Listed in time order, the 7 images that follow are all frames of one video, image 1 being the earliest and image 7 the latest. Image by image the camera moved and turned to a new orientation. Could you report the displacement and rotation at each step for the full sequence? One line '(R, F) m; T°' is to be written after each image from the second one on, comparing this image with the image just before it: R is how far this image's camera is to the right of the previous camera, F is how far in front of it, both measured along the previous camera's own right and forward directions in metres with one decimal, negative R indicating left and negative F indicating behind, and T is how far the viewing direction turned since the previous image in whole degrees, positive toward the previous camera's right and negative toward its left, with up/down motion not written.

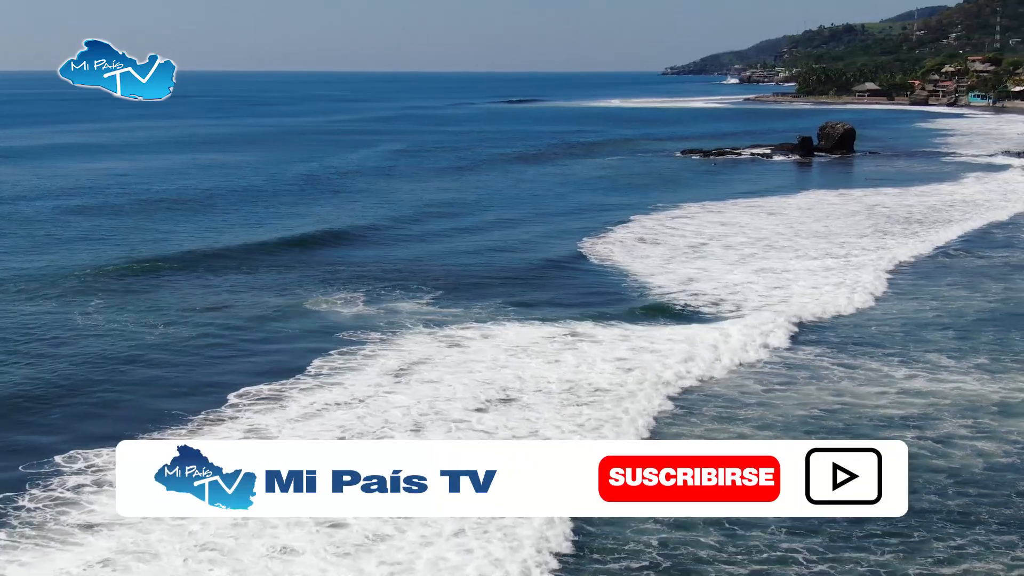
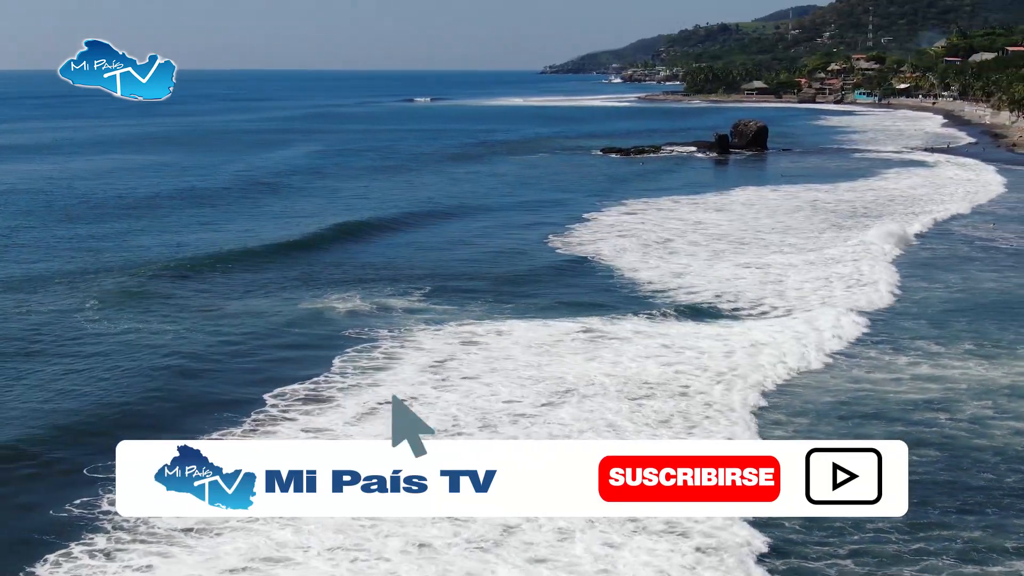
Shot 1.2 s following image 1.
(-1.8, -0.1) m; +5°
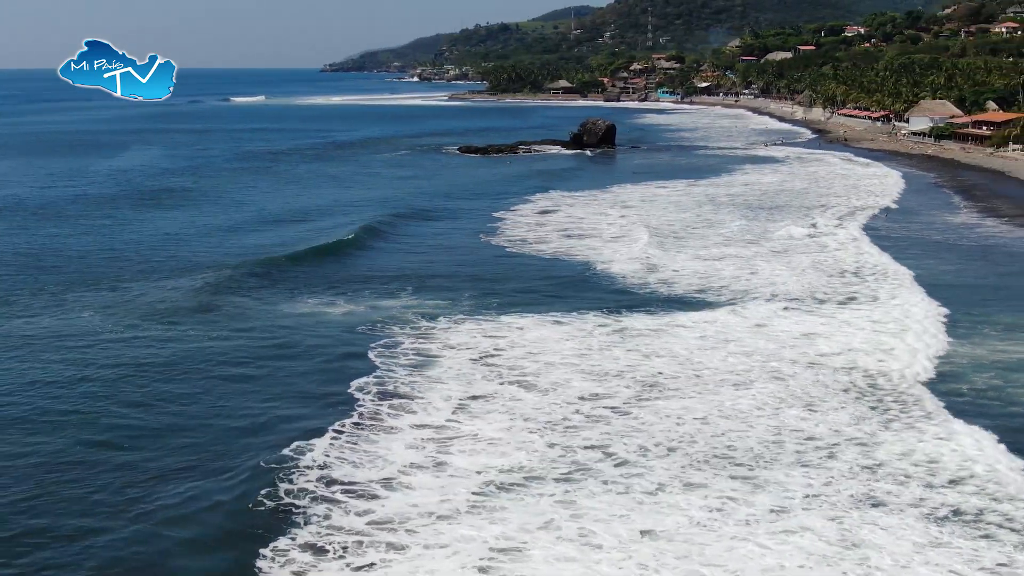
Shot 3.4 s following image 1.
(-3.3, -0.1) m; +9°
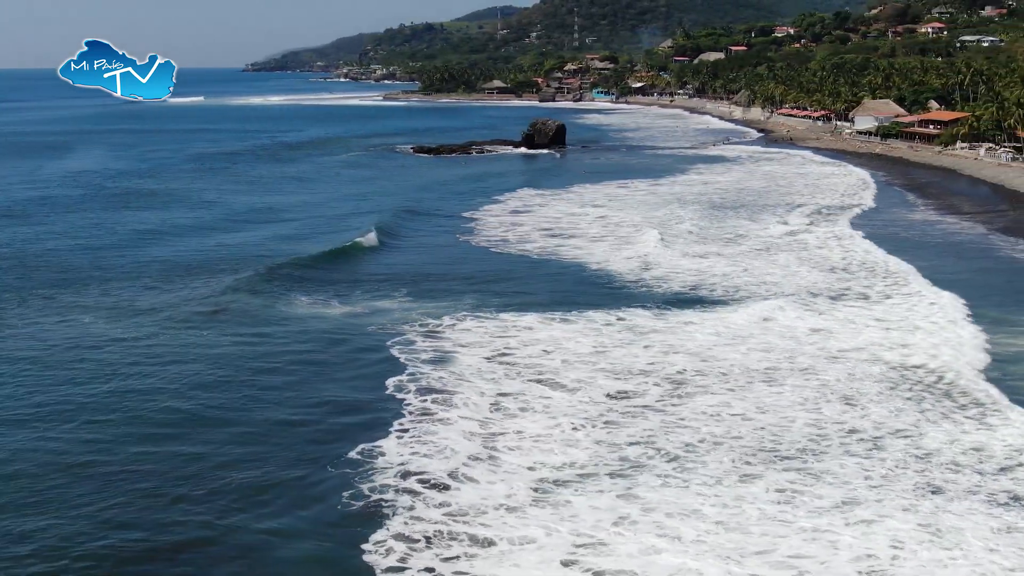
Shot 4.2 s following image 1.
(-1.2, -0.1) m; +3°
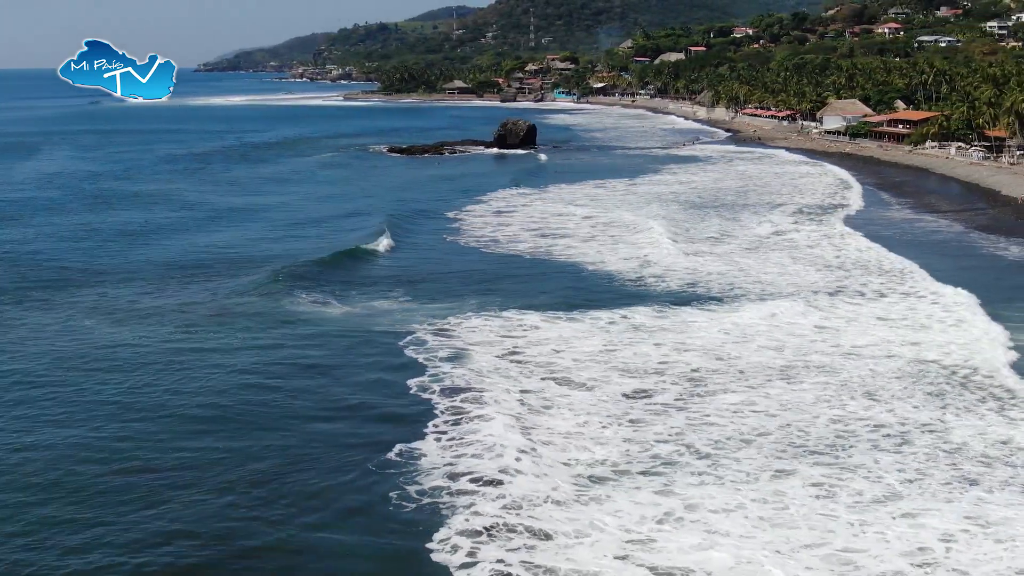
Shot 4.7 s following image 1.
(-0.7, 0.0) m; +2°
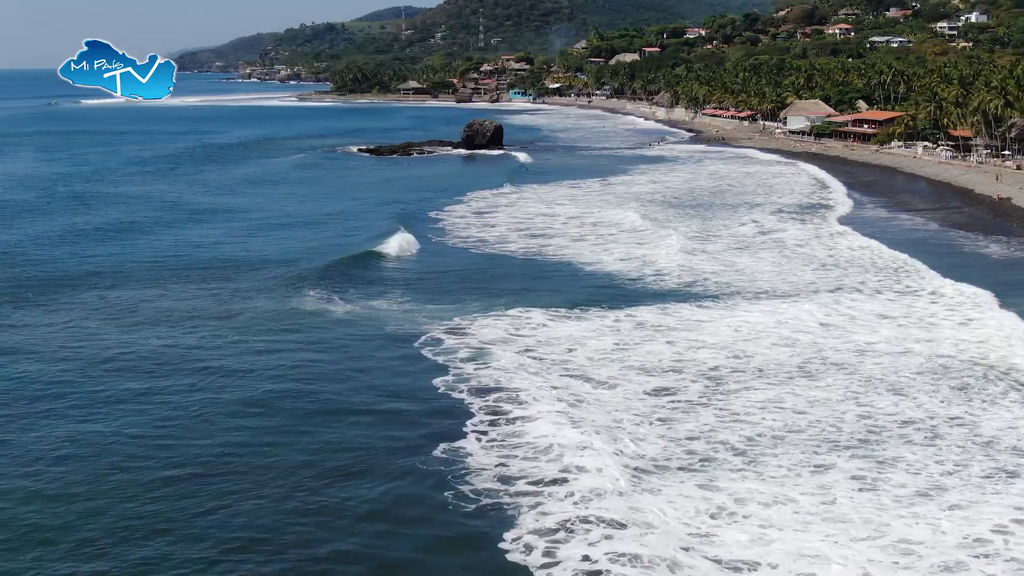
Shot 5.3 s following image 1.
(-0.9, -0.1) m; +2°
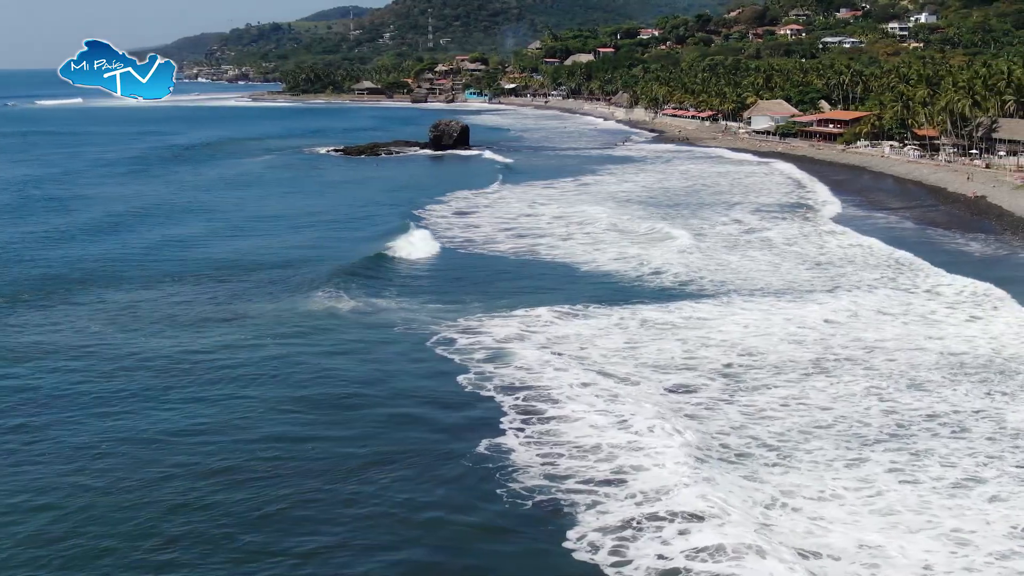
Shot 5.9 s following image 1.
(-0.9, -0.1) m; +2°
